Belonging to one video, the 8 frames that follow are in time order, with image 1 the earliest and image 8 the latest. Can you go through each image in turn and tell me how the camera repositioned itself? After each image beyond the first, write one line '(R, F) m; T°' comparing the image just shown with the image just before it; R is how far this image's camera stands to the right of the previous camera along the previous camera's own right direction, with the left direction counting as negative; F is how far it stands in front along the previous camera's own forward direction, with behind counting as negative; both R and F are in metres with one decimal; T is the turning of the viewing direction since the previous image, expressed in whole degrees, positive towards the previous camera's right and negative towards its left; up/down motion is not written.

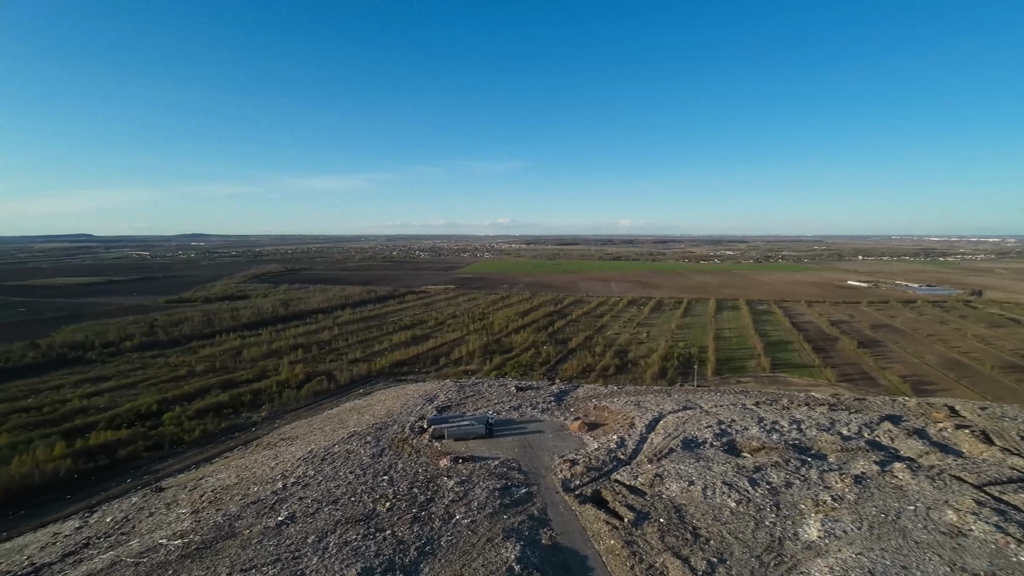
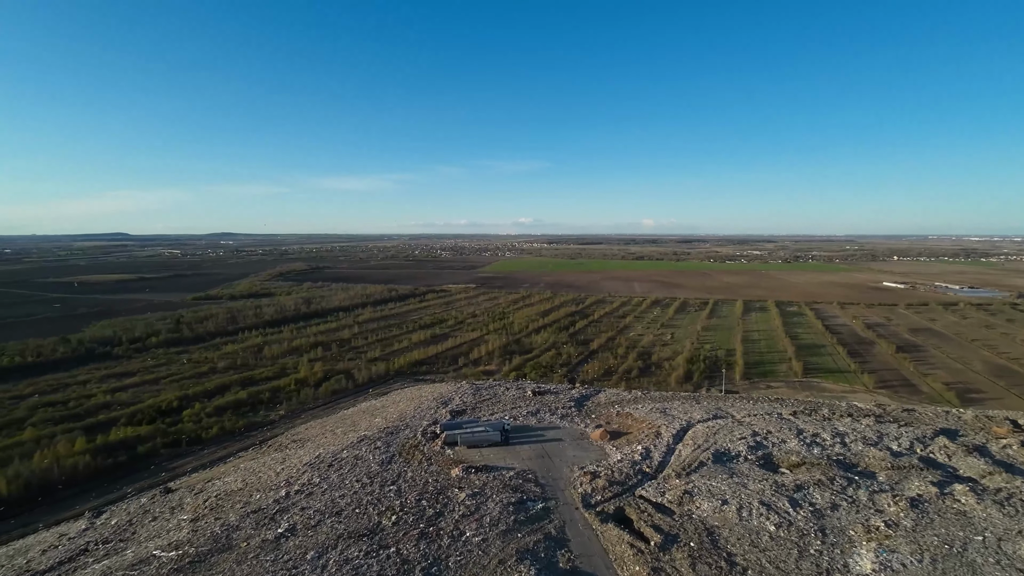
(+0.1, +0.5) m; -3°
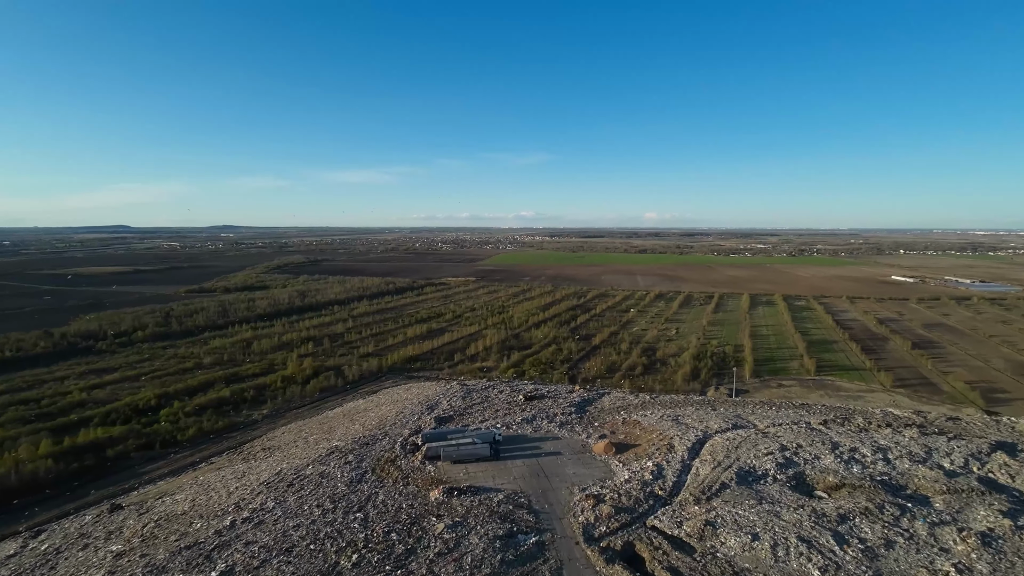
(+0.1, +1.1) m; 0°
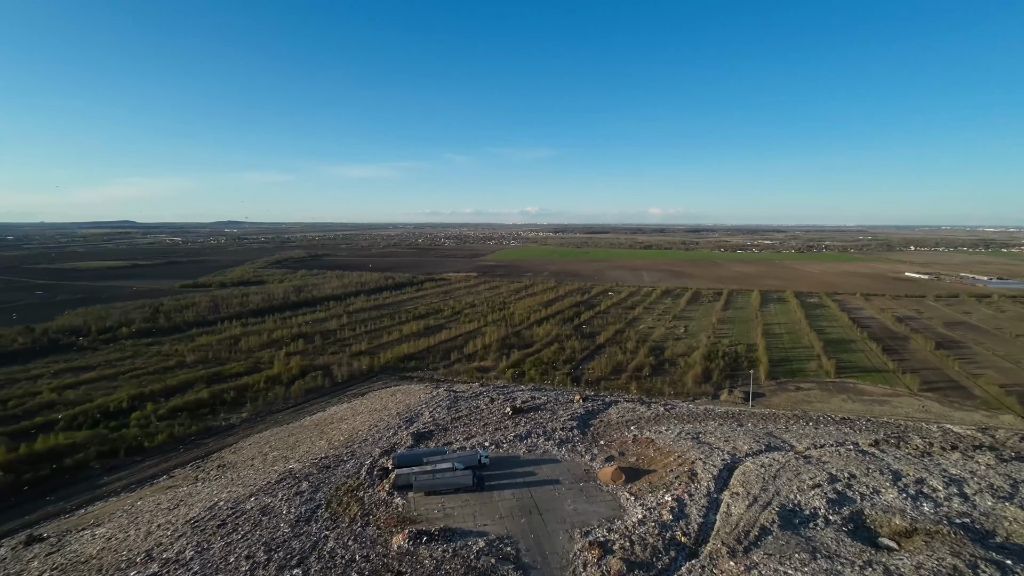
(+0.2, +1.3) m; 0°
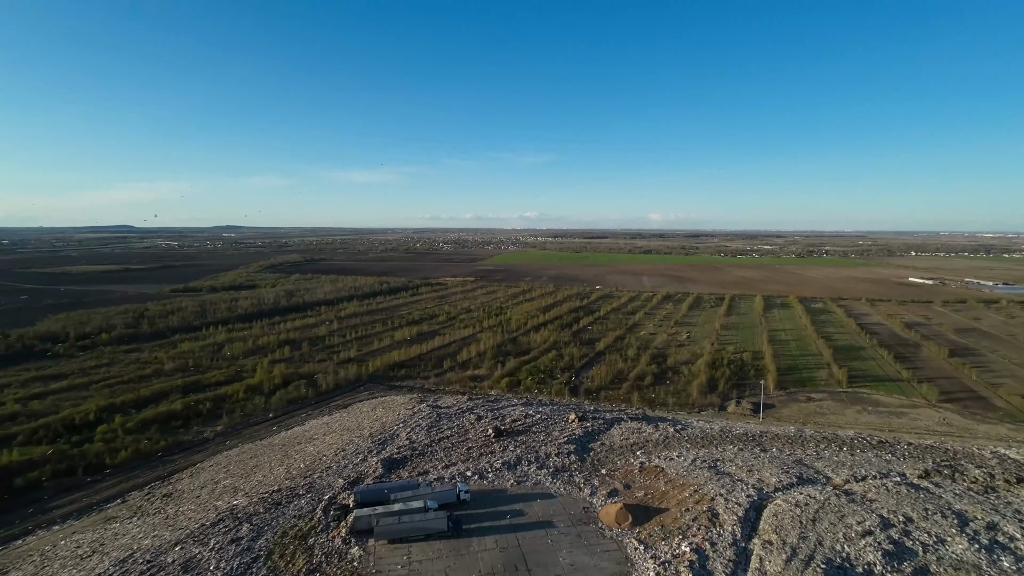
(+0.1, +1.0) m; 0°
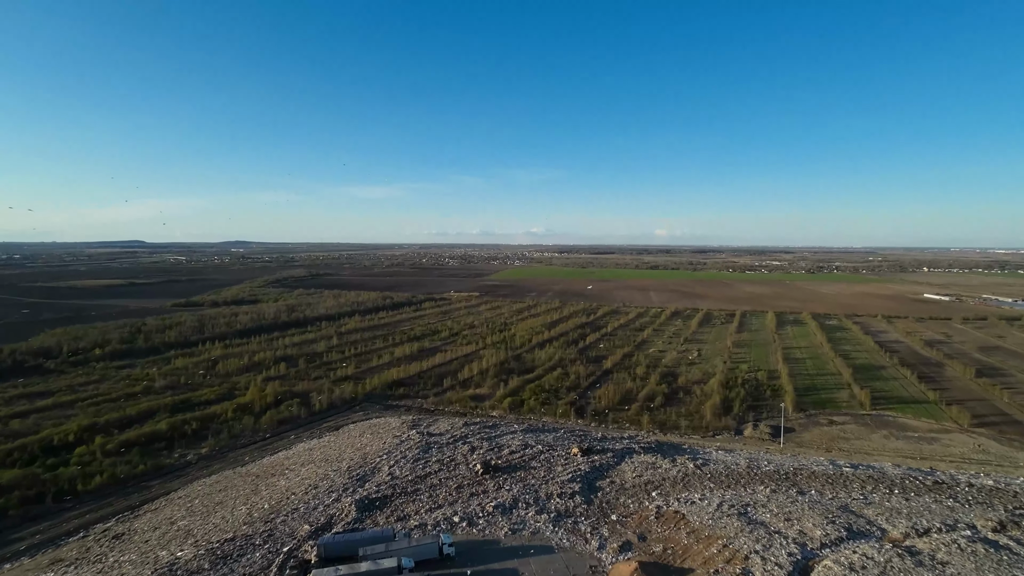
(+0.1, +0.8) m; -1°
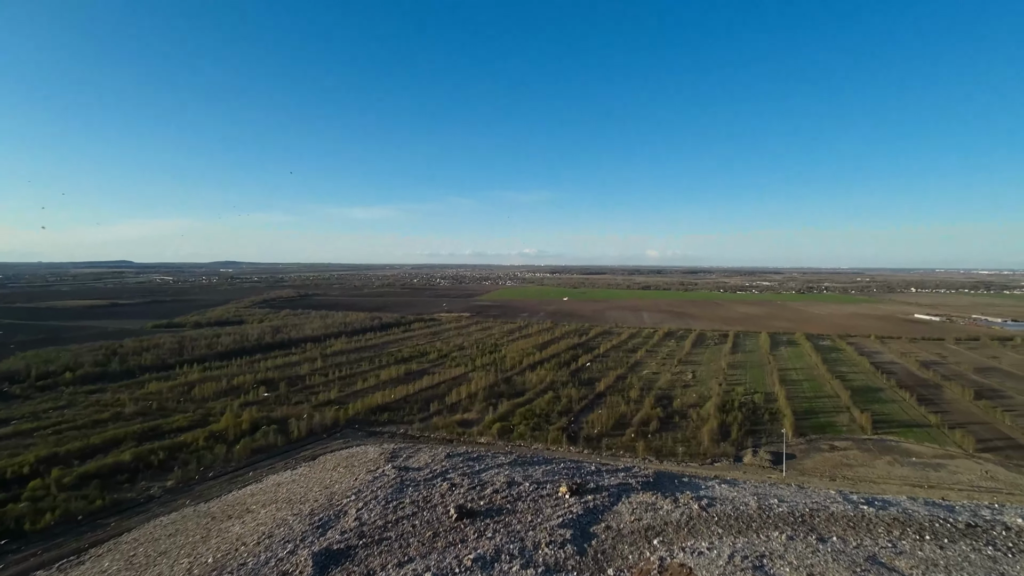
(+0.1, +0.6) m; +1°
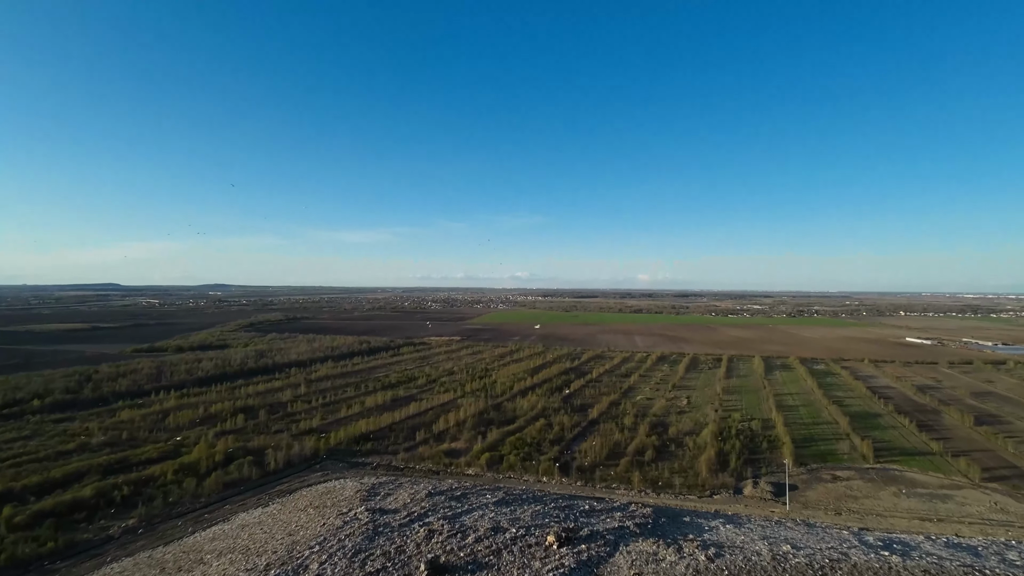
(+0.1, +0.5) m; +1°
